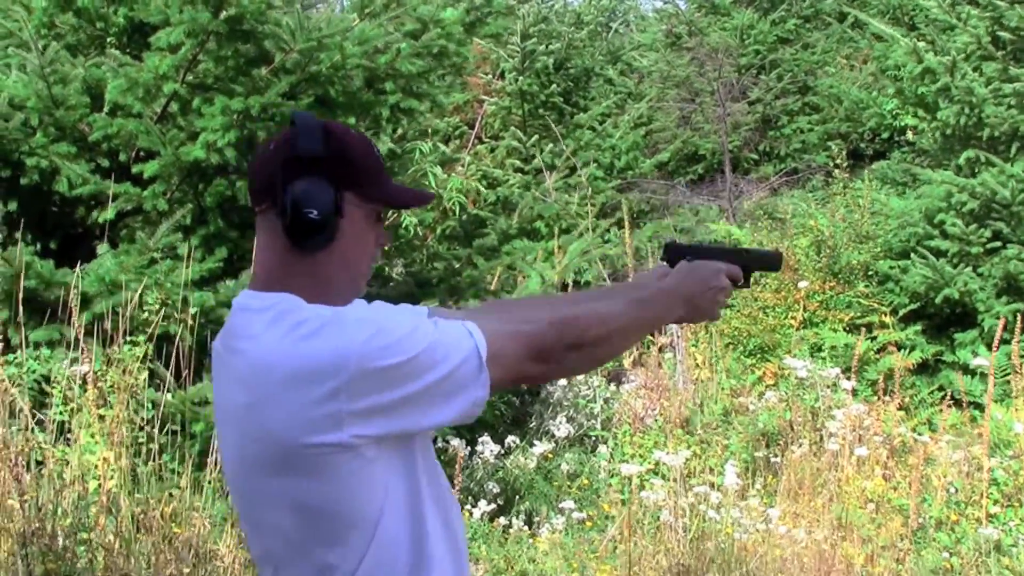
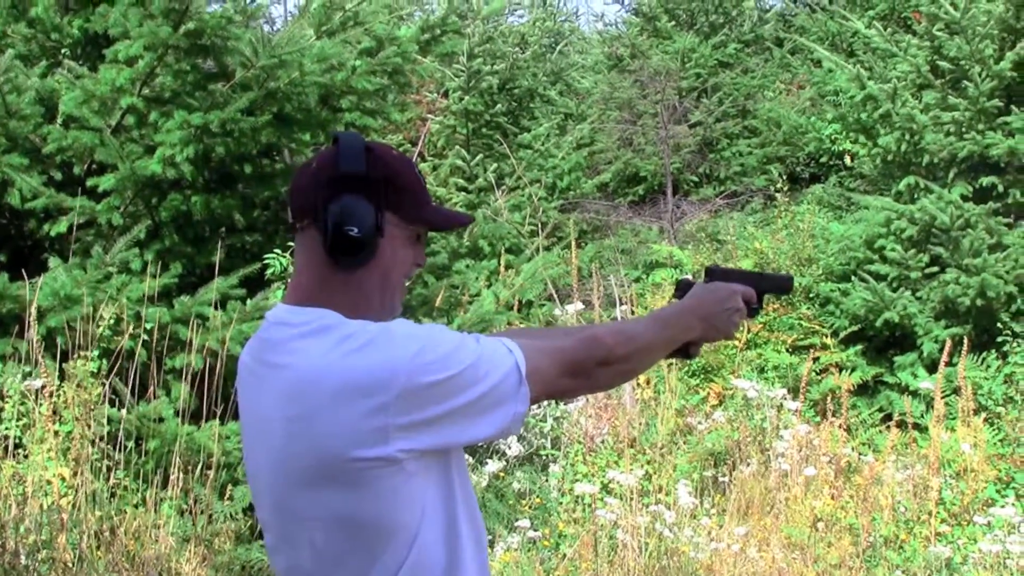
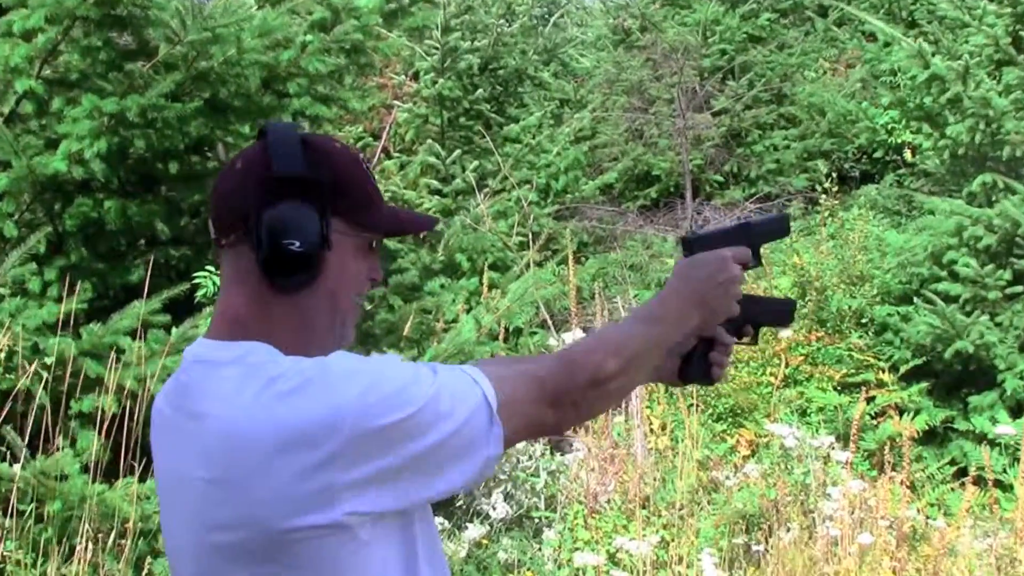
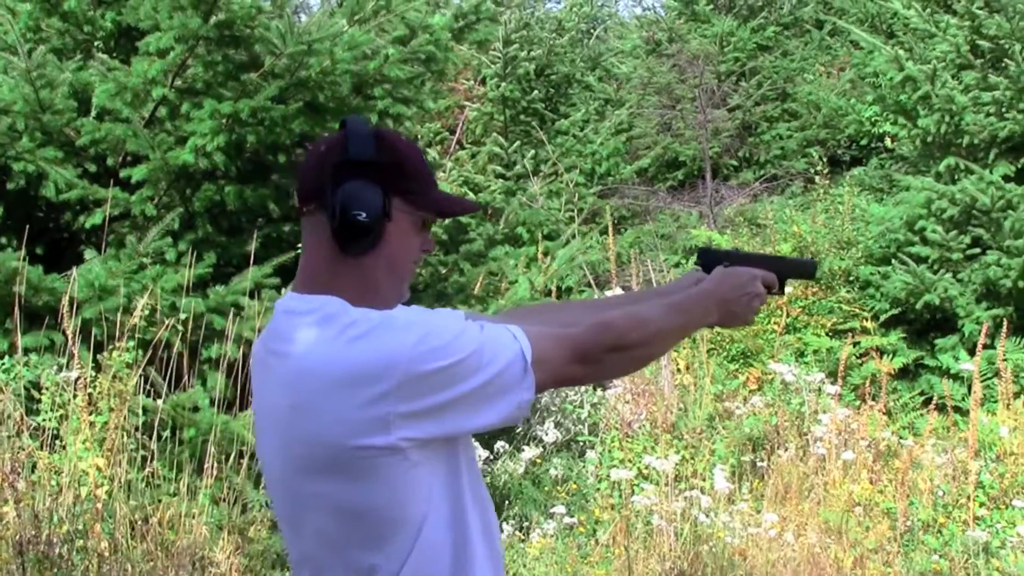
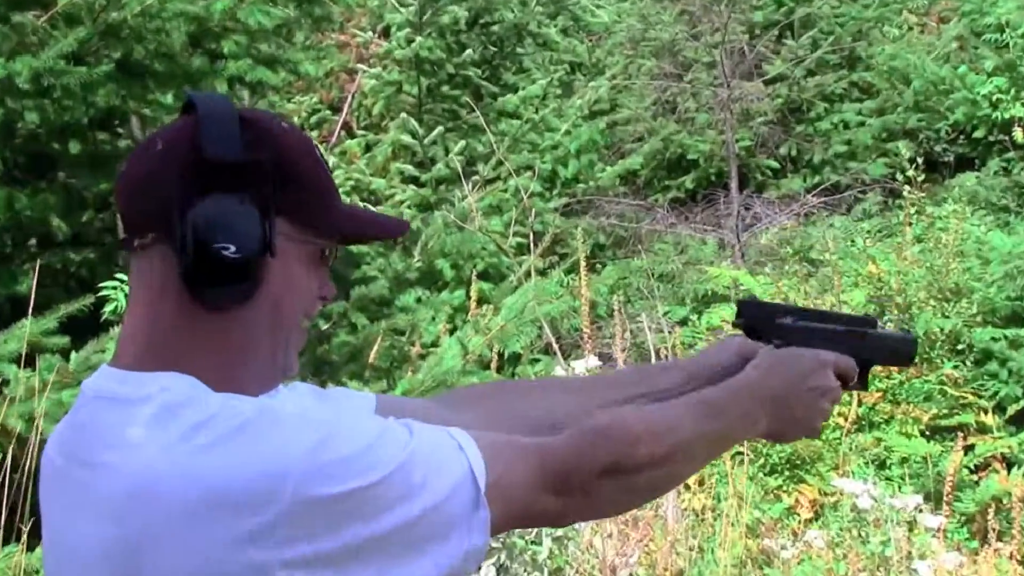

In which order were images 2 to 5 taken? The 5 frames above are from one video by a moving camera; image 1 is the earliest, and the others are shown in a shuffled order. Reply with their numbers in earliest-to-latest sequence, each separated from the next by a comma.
4, 2, 3, 5
